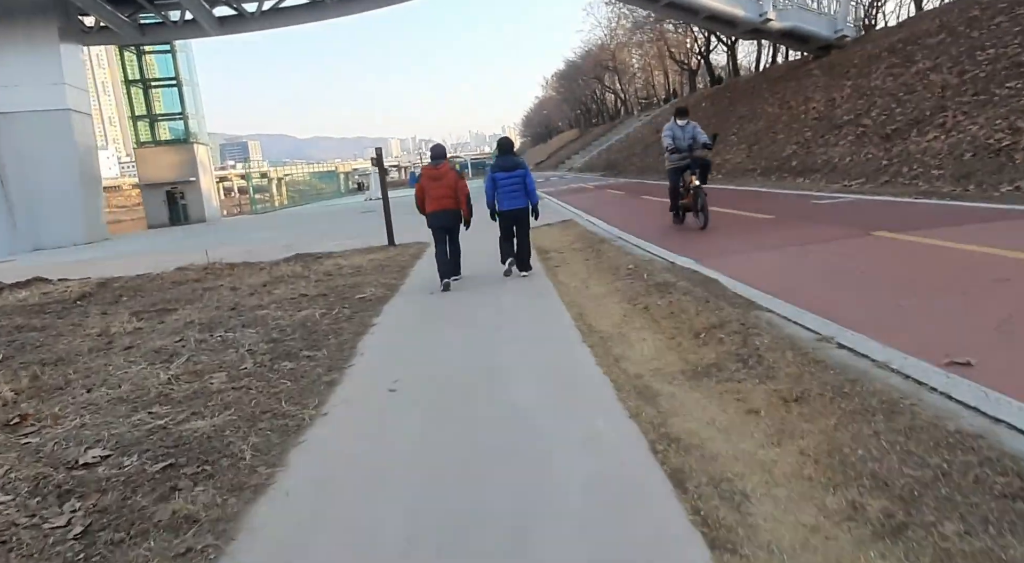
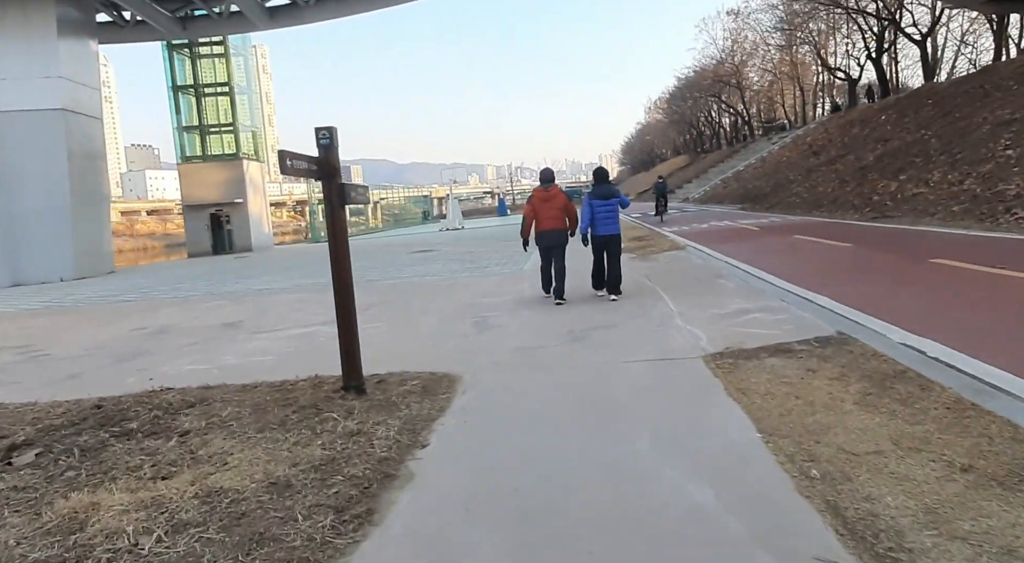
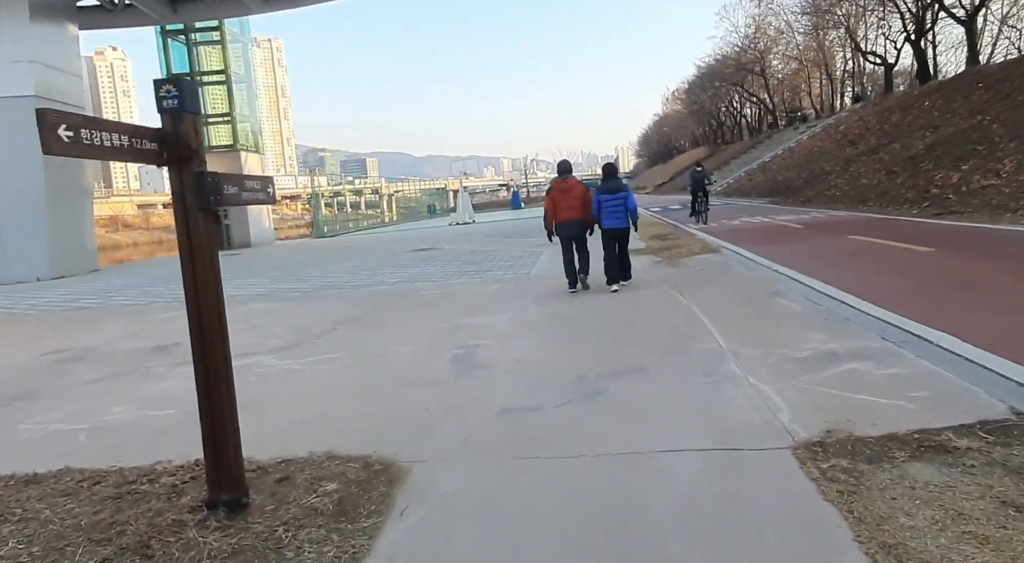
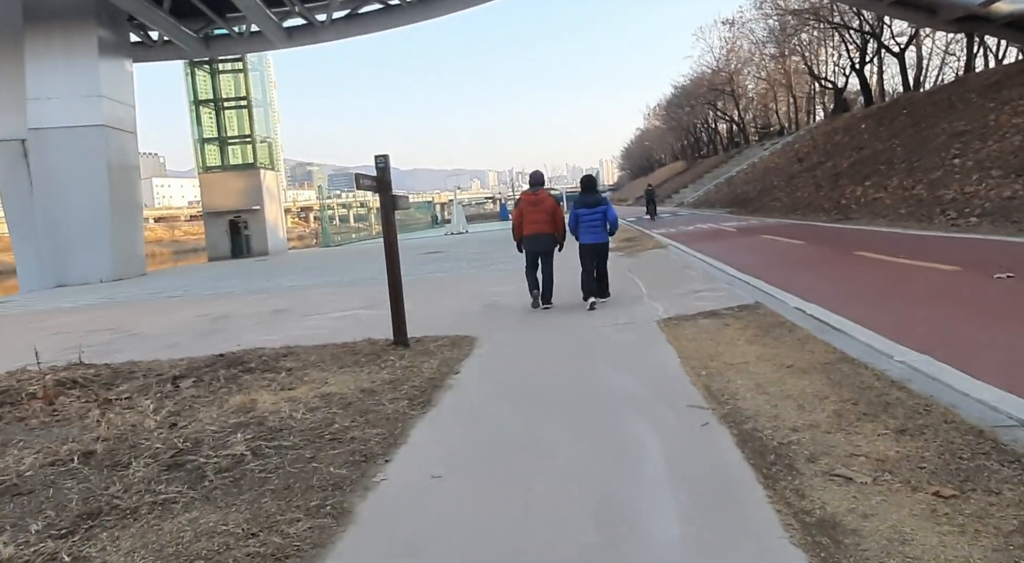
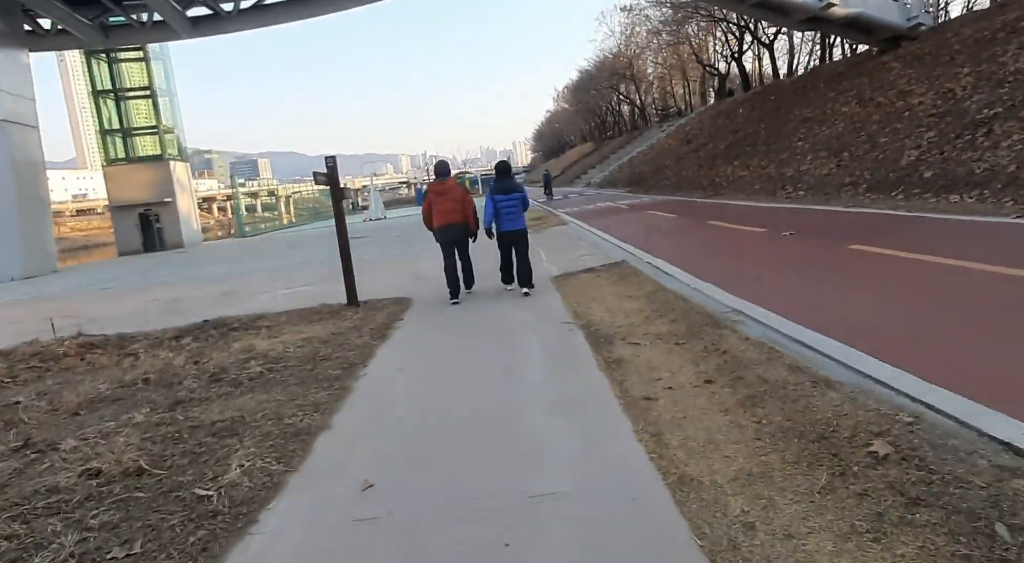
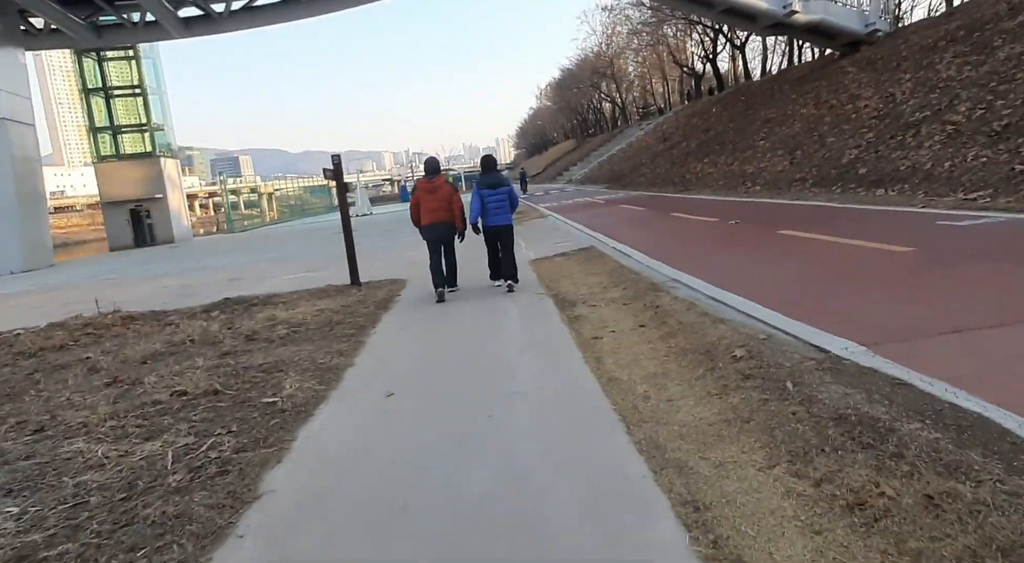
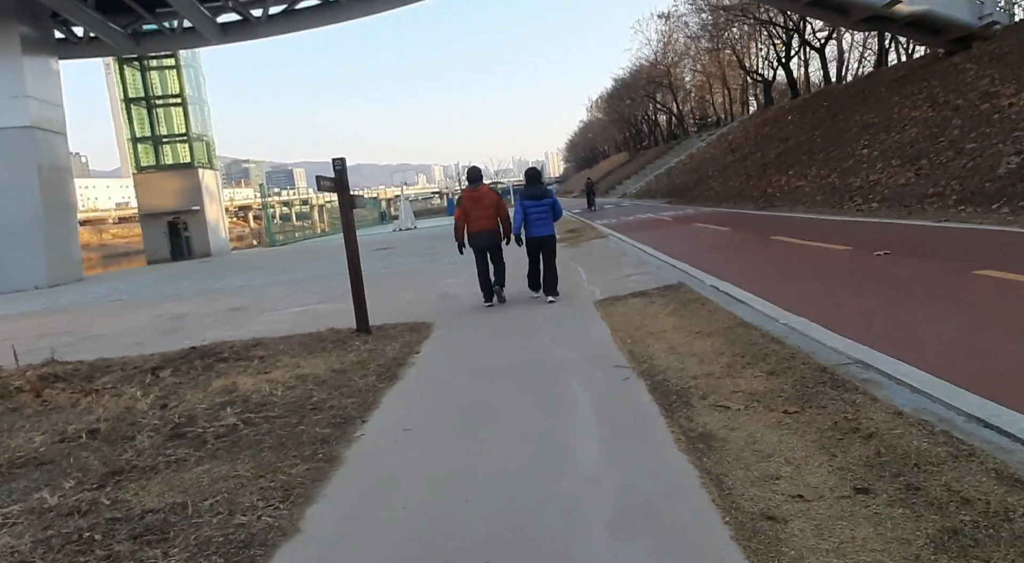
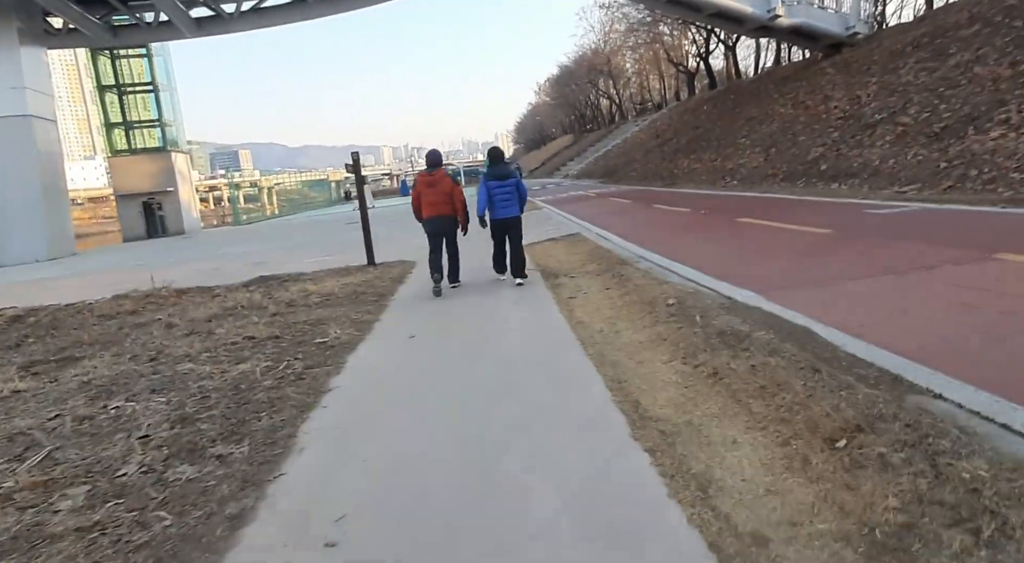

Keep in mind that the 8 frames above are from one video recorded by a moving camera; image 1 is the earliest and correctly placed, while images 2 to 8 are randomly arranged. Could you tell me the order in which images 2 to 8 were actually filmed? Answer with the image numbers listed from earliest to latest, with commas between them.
8, 6, 5, 7, 4, 2, 3
